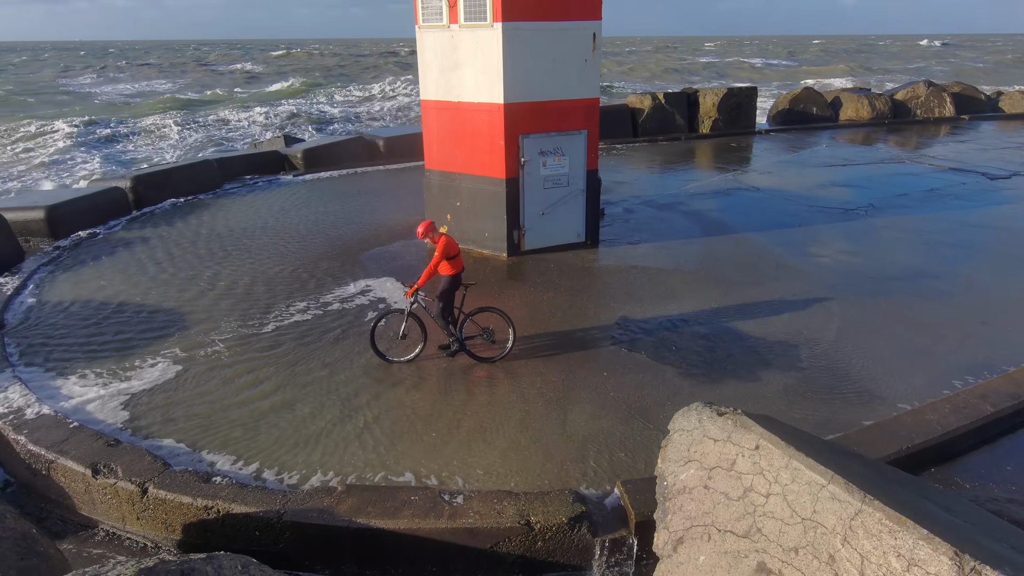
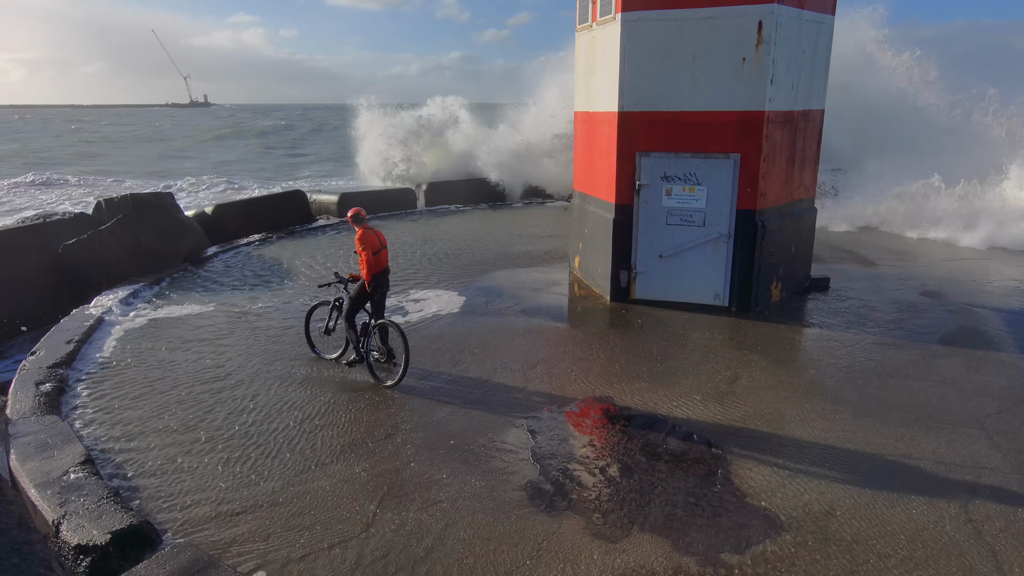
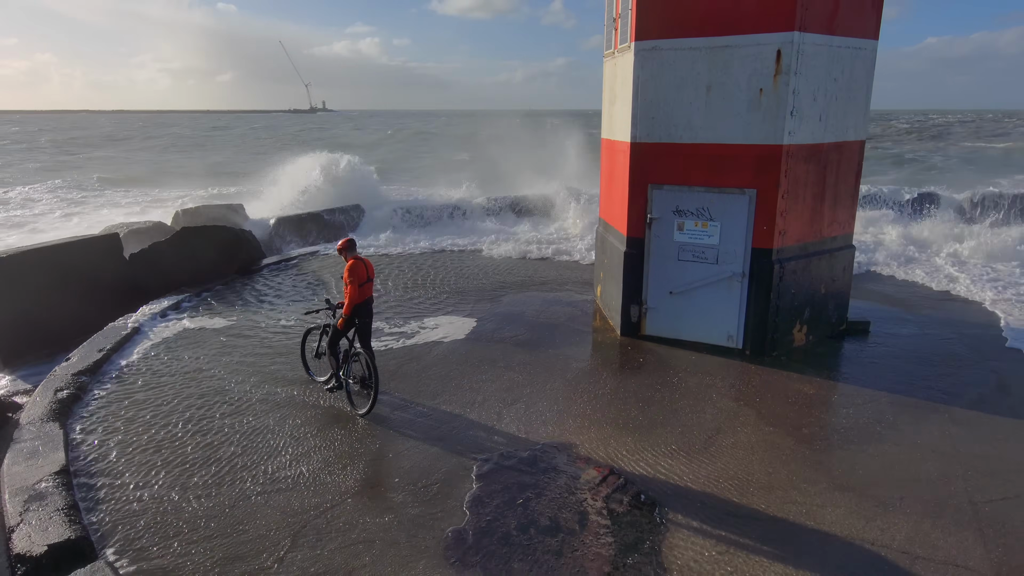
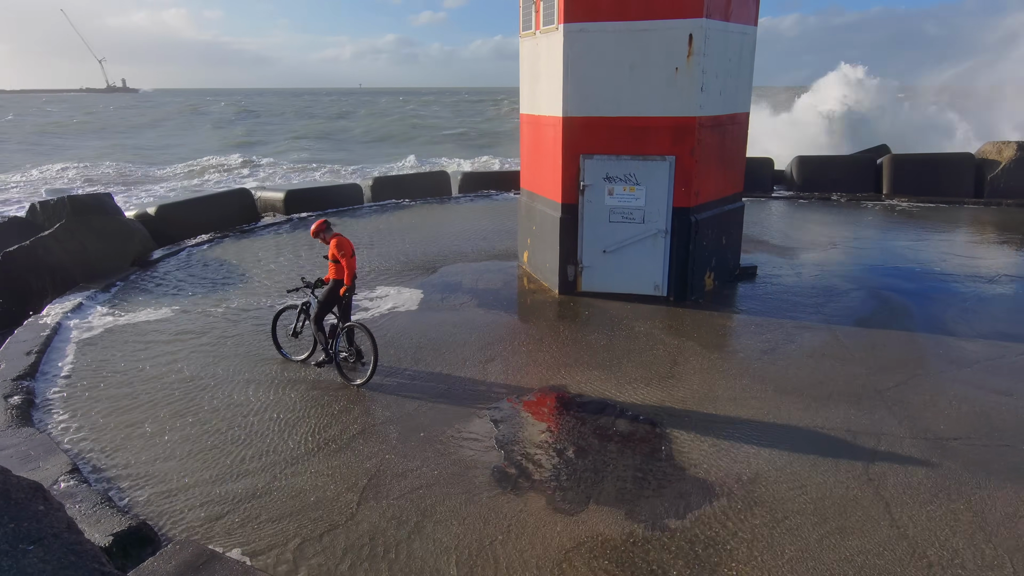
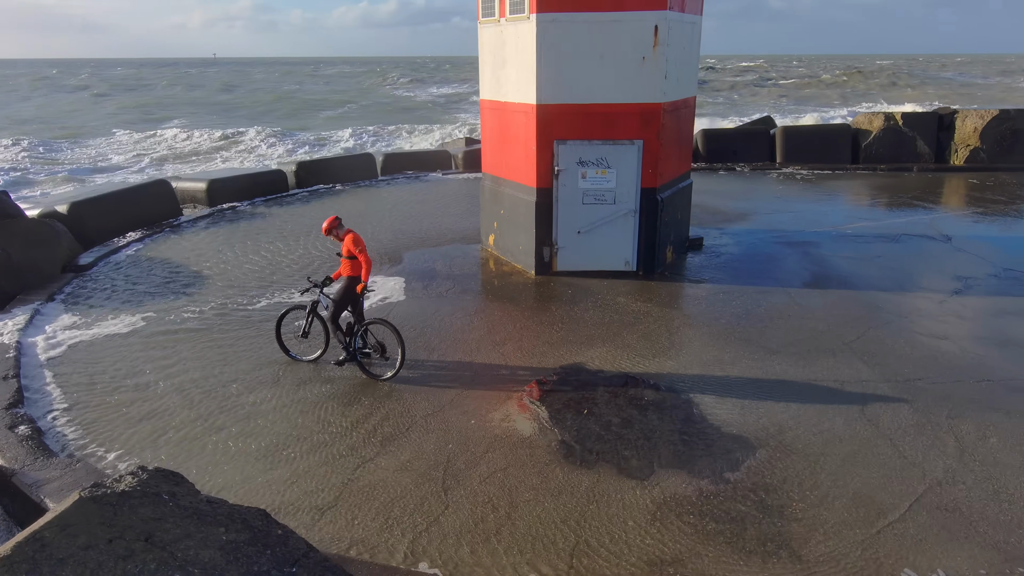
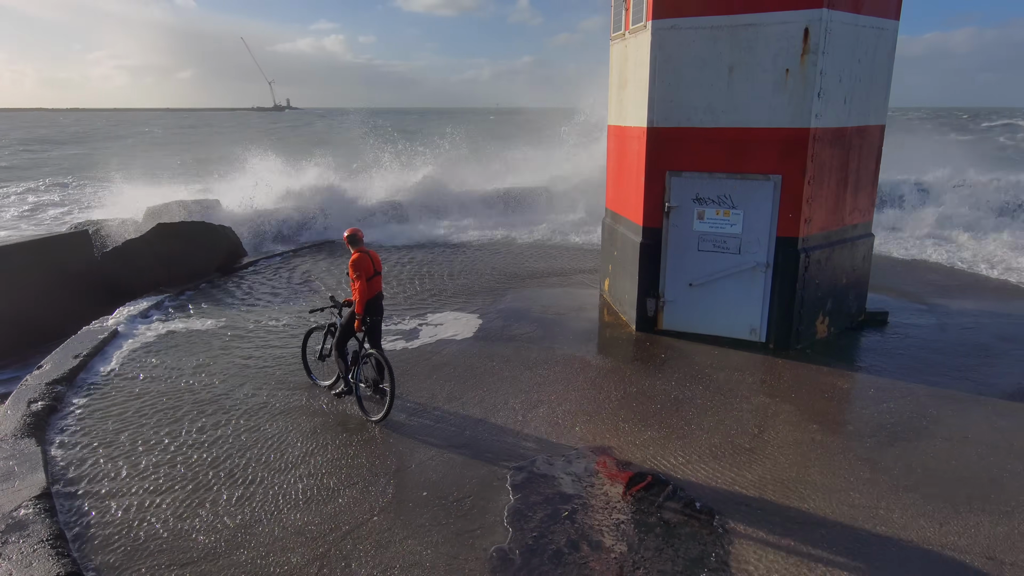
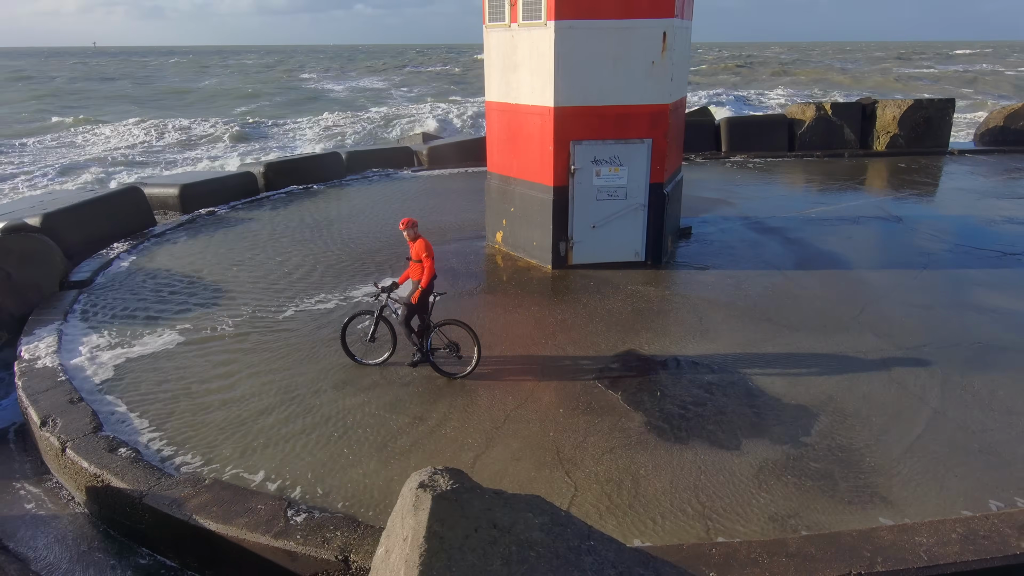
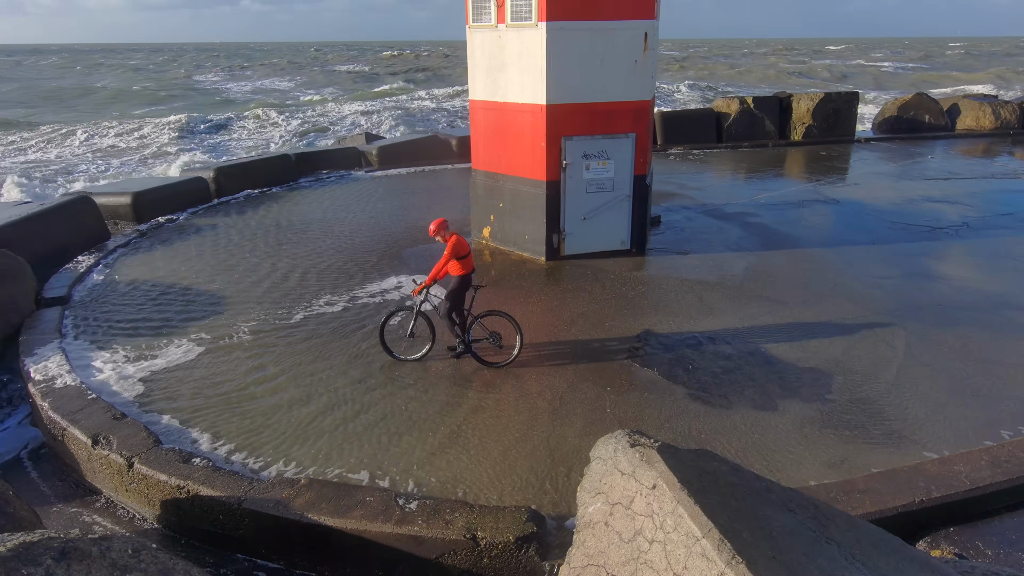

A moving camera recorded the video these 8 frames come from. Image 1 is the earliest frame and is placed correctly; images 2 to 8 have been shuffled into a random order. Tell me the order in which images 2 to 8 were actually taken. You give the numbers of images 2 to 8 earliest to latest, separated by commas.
8, 7, 5, 4, 2, 6, 3
